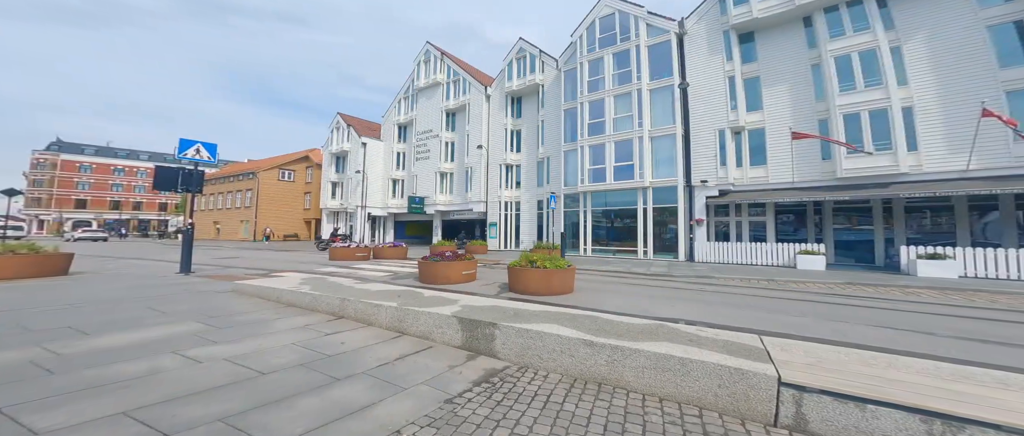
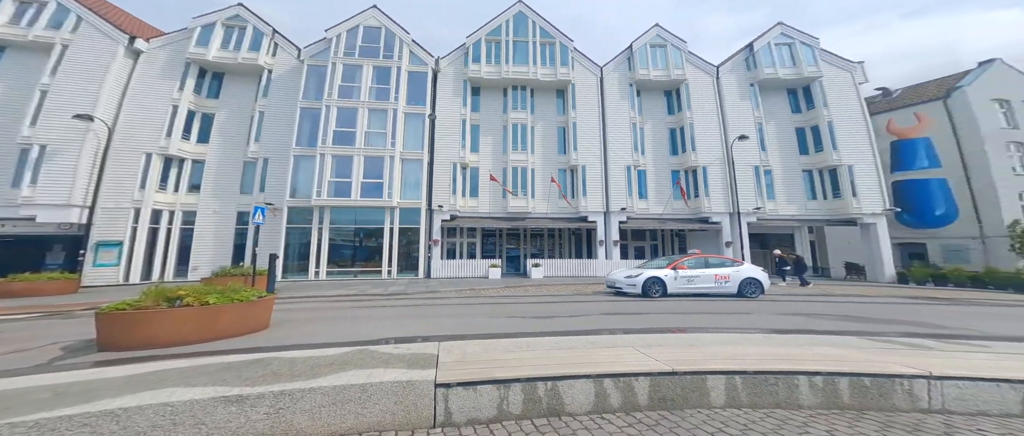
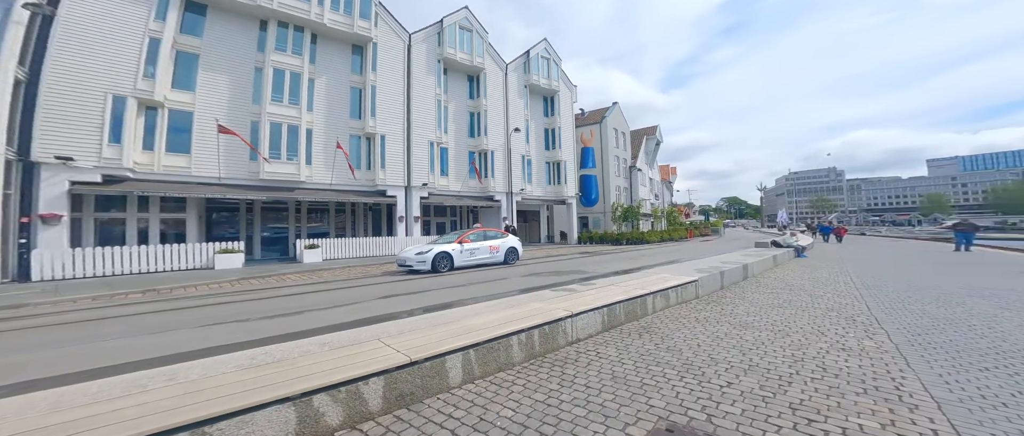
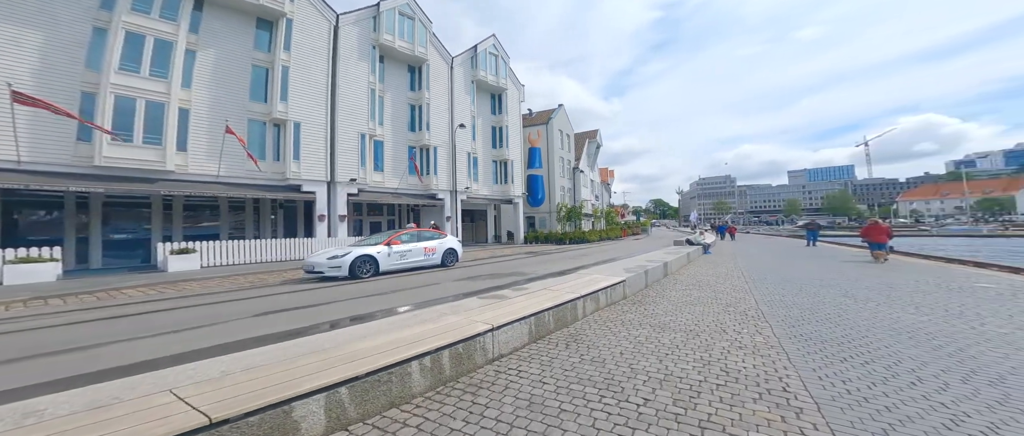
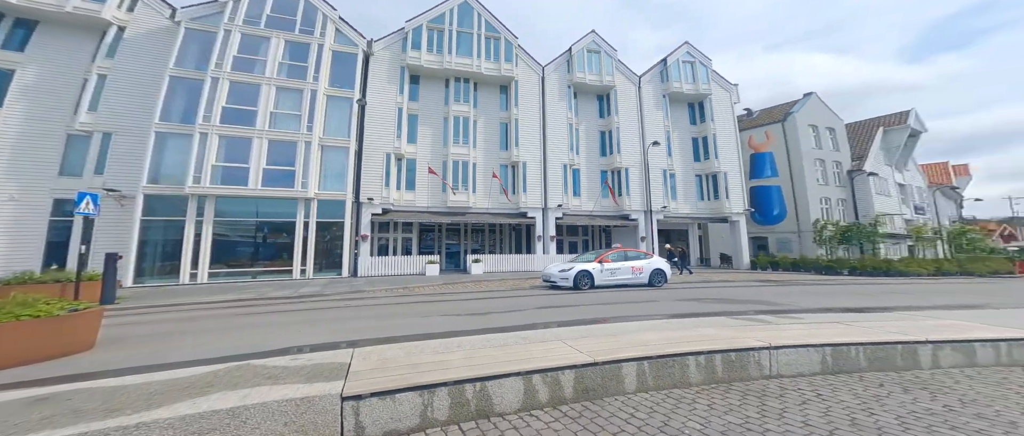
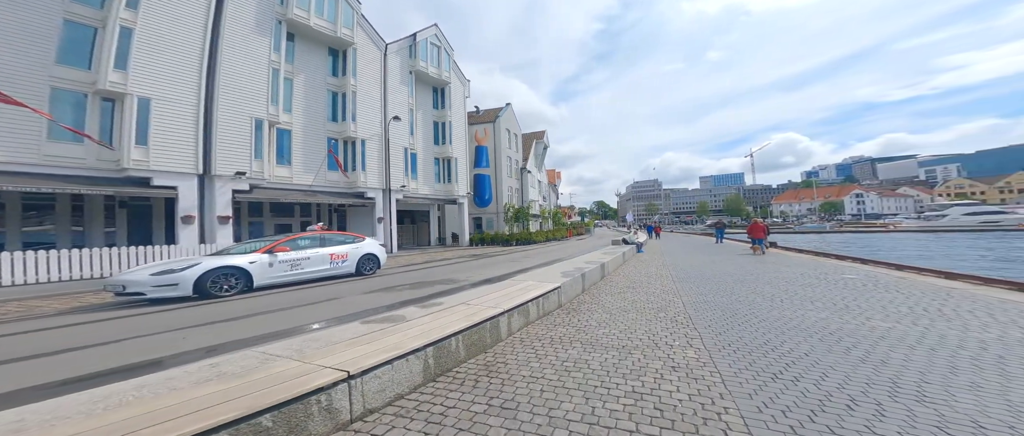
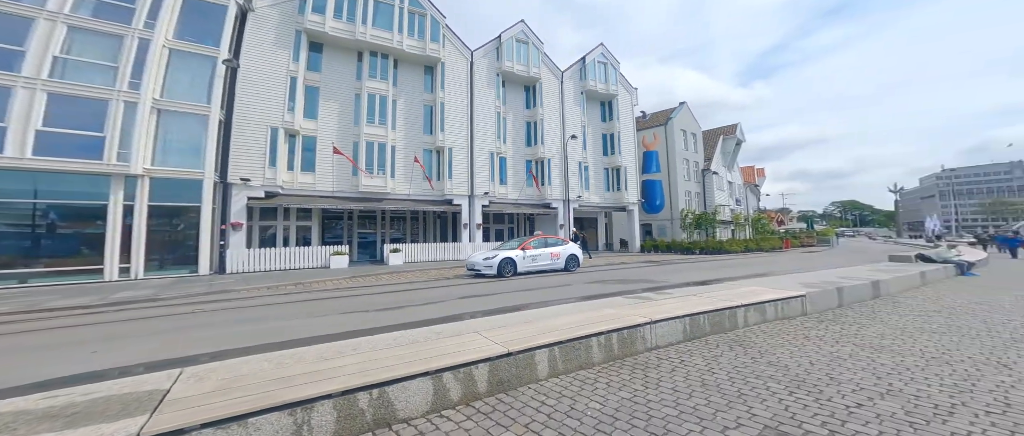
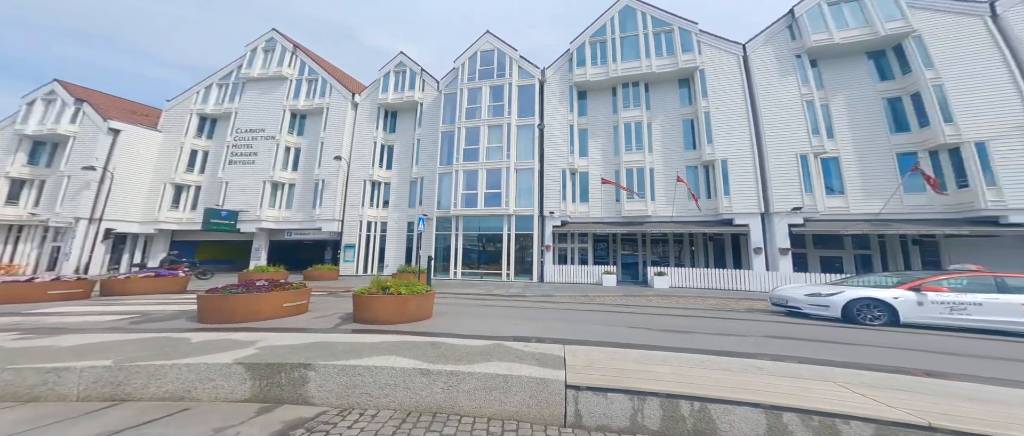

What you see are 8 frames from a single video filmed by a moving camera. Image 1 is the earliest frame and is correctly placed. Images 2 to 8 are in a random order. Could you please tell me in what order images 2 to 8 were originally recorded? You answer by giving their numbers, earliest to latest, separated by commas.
8, 2, 5, 7, 3, 4, 6
